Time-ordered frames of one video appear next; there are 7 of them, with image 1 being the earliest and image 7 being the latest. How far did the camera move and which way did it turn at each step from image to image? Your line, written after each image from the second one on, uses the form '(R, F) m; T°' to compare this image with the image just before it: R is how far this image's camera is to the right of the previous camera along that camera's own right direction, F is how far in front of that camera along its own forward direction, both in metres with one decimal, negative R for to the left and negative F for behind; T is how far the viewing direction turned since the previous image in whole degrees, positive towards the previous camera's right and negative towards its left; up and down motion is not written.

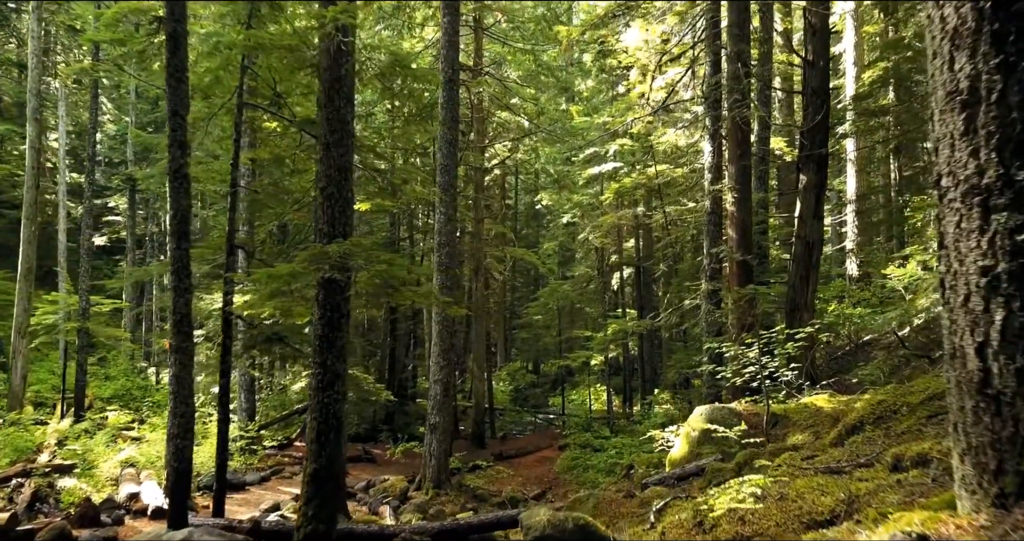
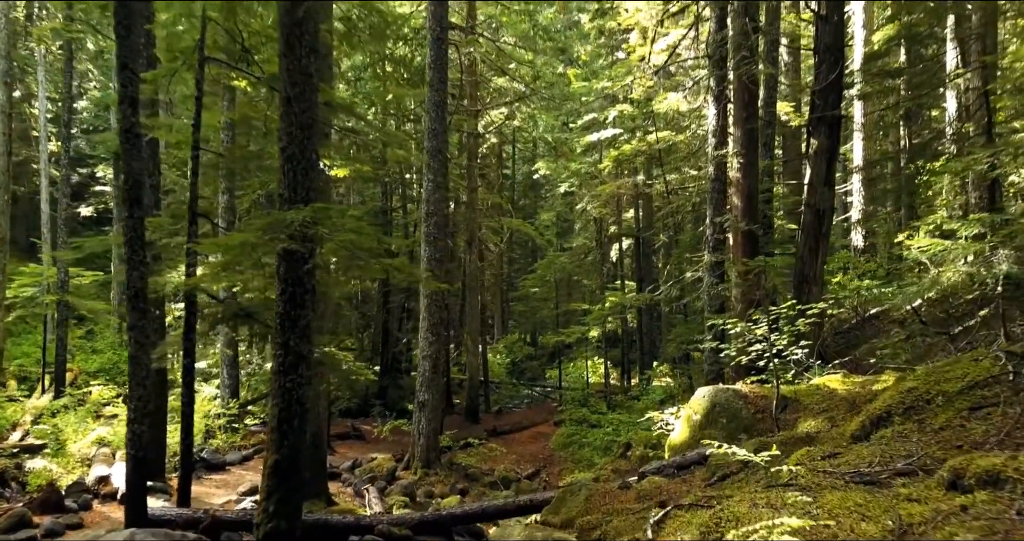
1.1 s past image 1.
(+0.1, +0.6) m; 0°
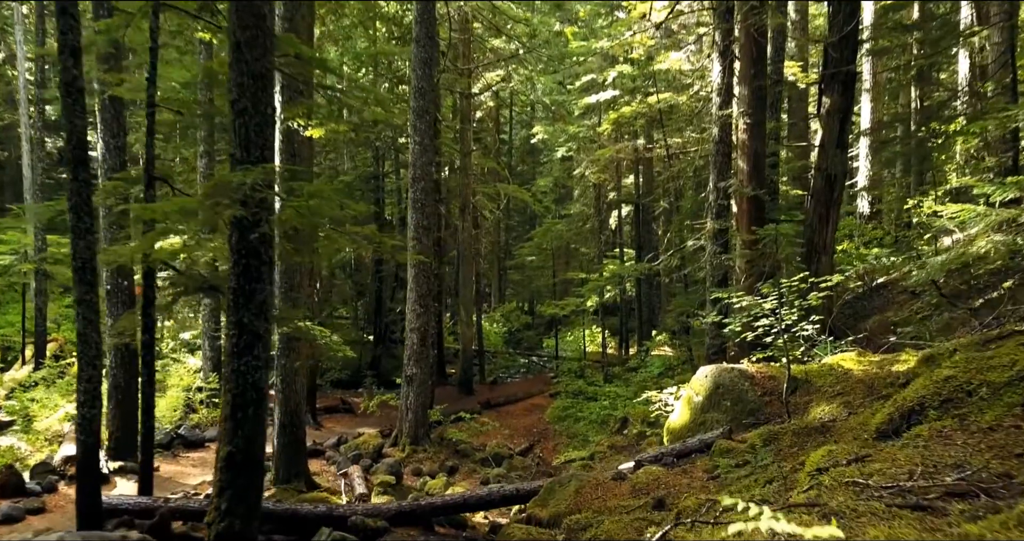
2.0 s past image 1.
(+0.1, +0.6) m; 0°
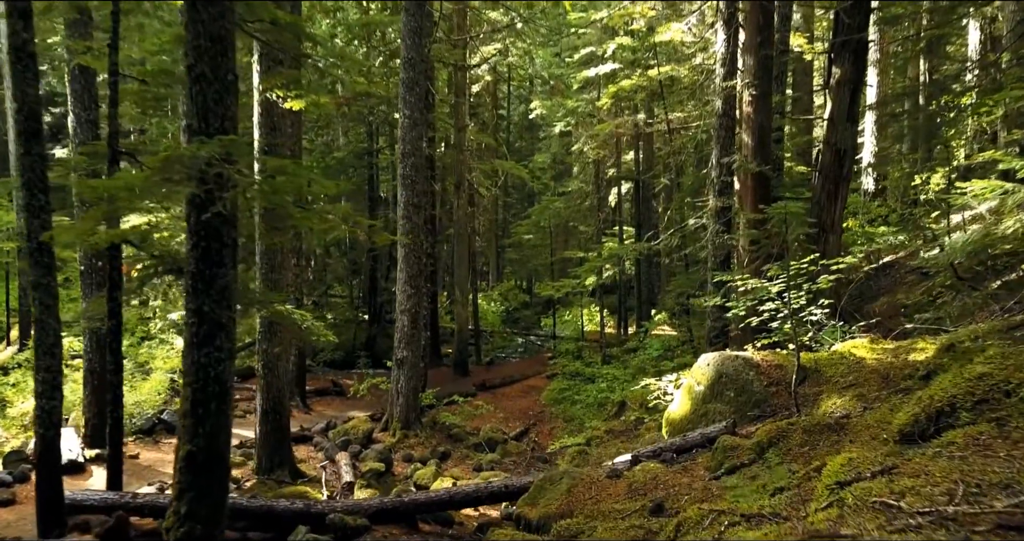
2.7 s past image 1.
(+0.1, +0.4) m; 0°
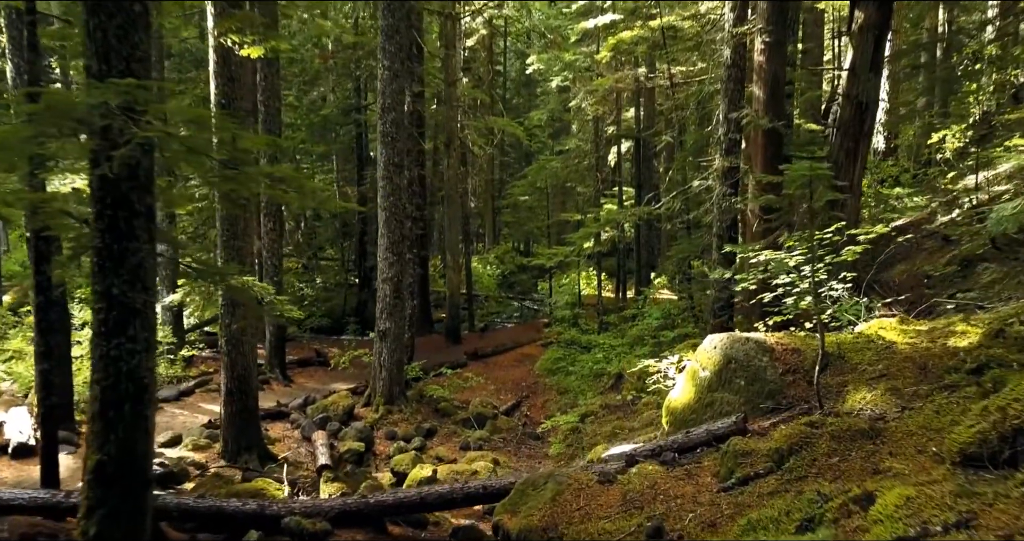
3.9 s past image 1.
(+0.1, +0.7) m; 0°
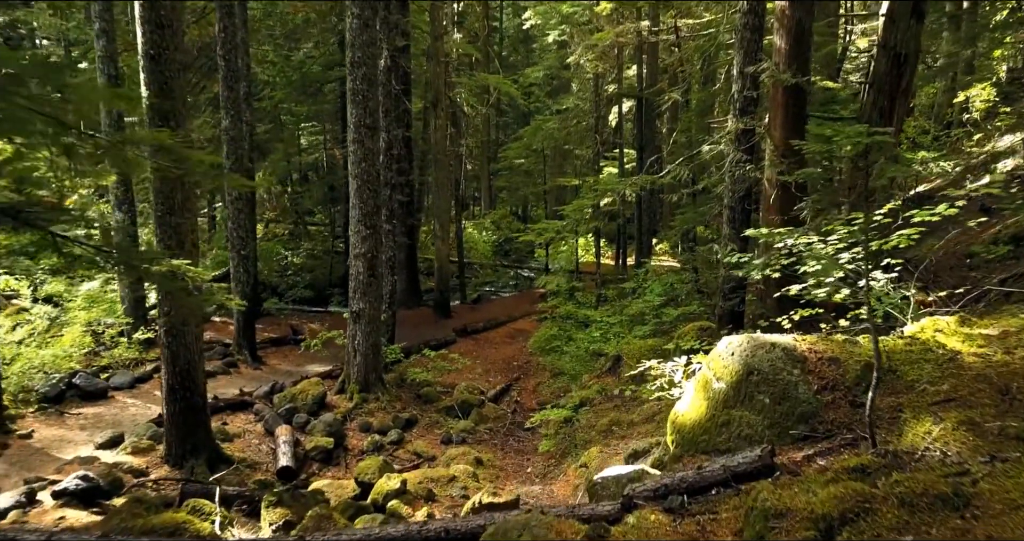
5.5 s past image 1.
(+0.2, +1.0) m; 0°
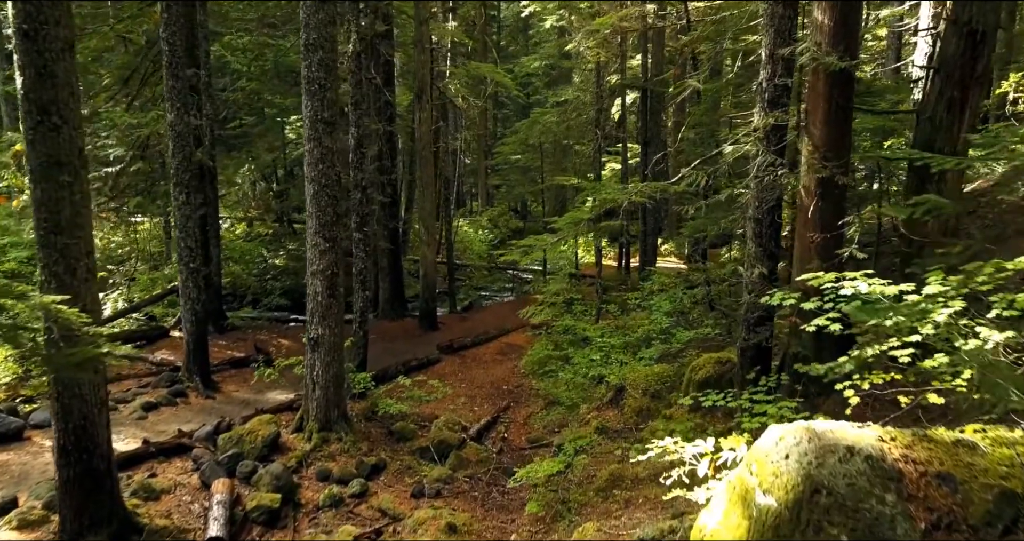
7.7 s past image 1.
(+0.2, +1.4) m; 0°
